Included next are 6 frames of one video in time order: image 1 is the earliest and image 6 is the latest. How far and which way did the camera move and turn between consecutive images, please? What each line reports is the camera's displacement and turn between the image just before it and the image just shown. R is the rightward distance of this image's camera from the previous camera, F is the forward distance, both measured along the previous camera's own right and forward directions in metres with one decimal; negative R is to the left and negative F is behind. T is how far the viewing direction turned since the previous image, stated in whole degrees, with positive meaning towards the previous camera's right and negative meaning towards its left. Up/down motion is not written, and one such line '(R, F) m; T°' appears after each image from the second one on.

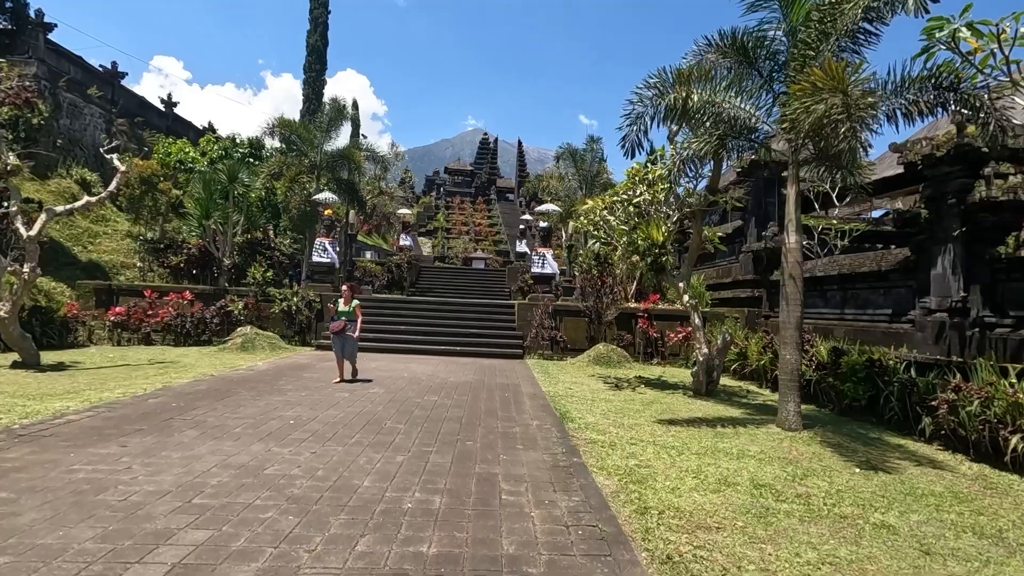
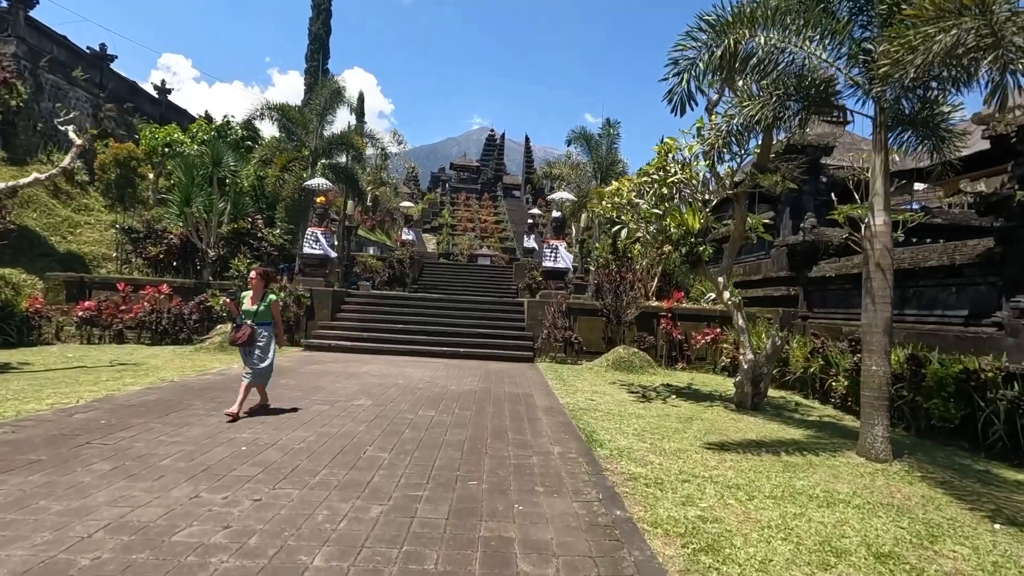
(-0.1, +1.1) m; -1°
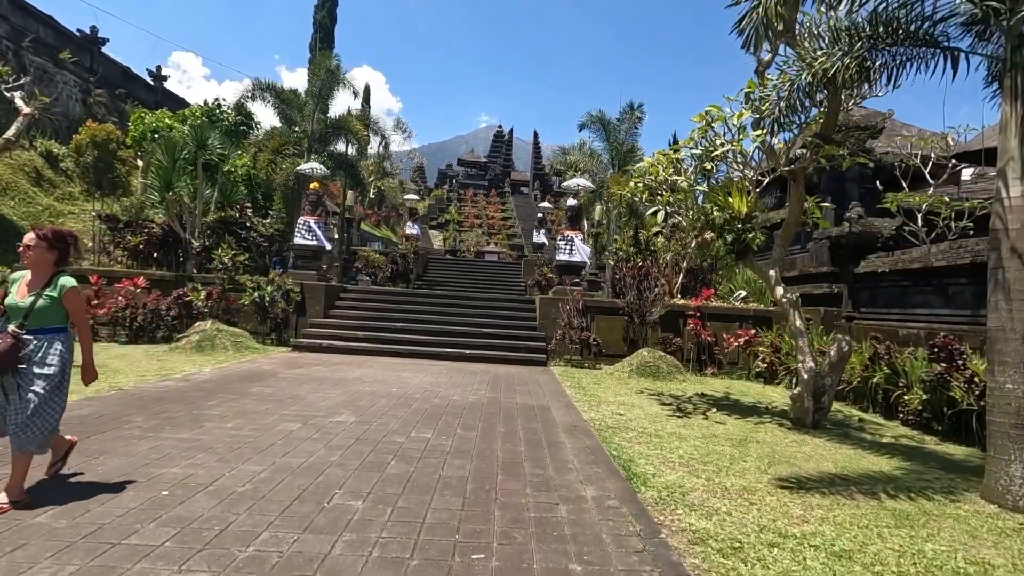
(-0.1, +1.0) m; -1°
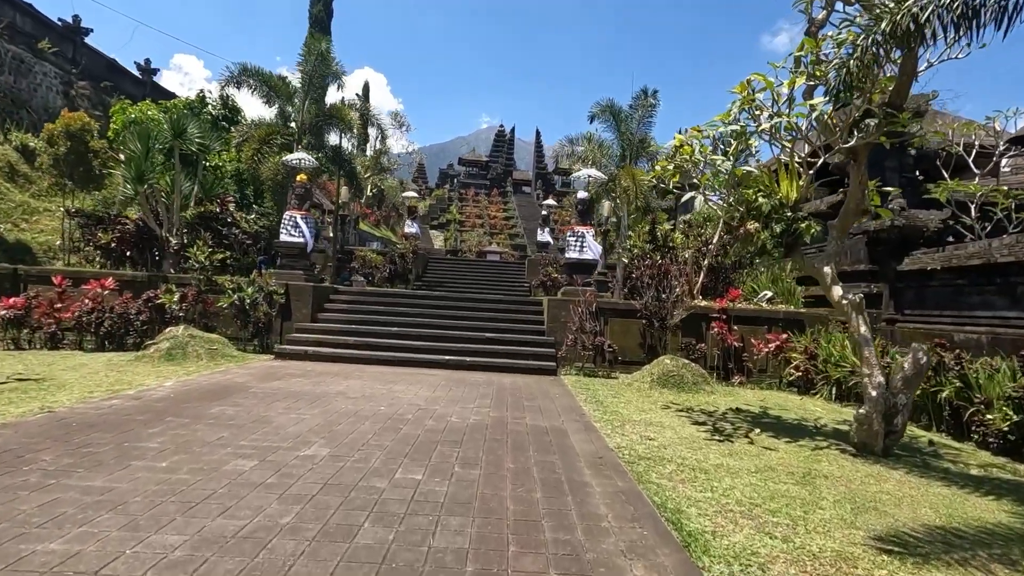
(-0.1, +0.9) m; 0°
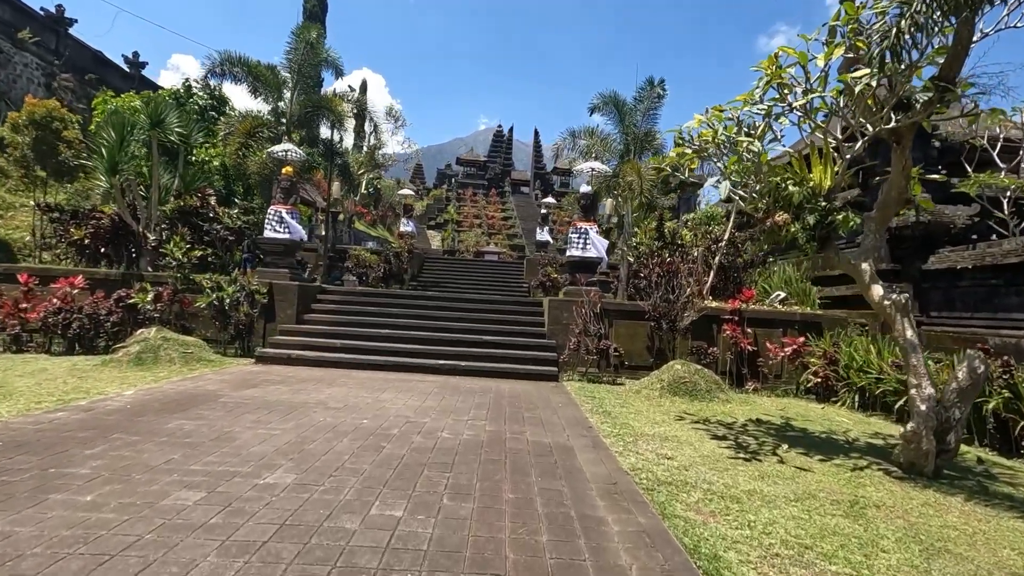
(0.0, +0.6) m; 0°
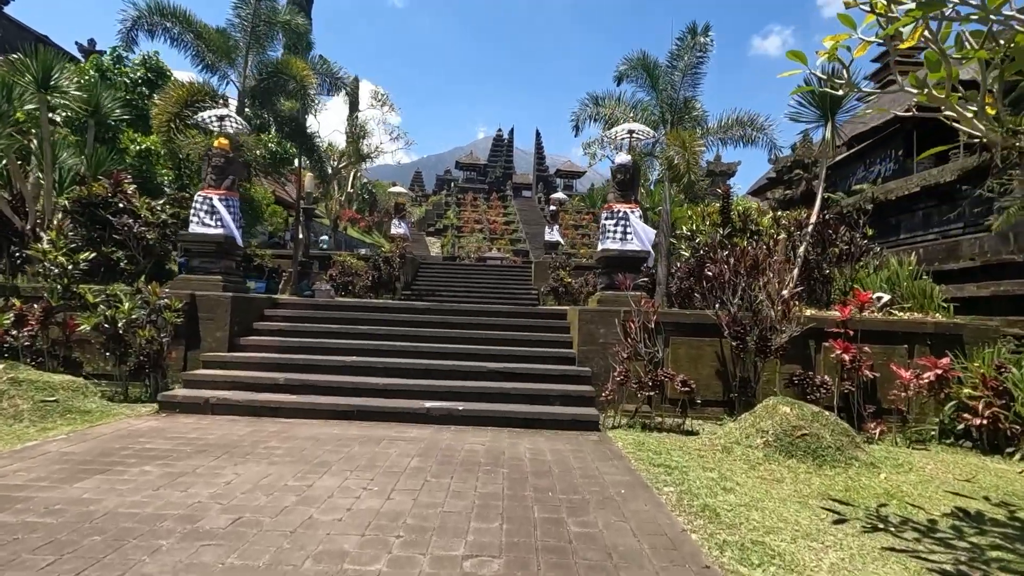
(-0.1, +2.4) m; 0°
